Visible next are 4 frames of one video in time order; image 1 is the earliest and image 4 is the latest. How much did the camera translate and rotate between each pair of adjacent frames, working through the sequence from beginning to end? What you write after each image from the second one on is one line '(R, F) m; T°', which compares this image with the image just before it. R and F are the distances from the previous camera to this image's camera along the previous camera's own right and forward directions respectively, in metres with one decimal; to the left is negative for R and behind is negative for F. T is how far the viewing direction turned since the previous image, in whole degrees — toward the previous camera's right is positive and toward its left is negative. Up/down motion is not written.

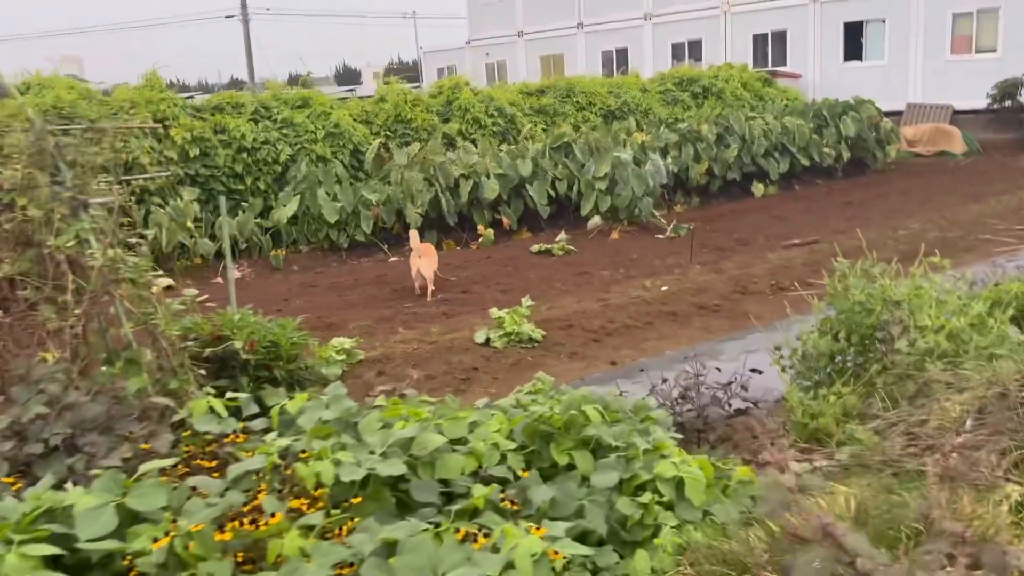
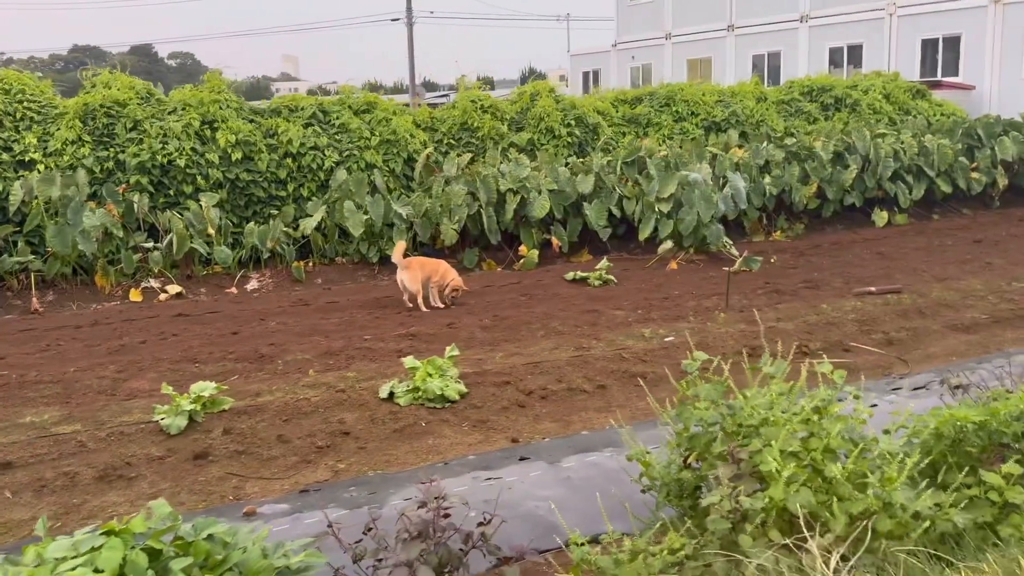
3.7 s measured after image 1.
(+1.4, +1.0) m; -12°
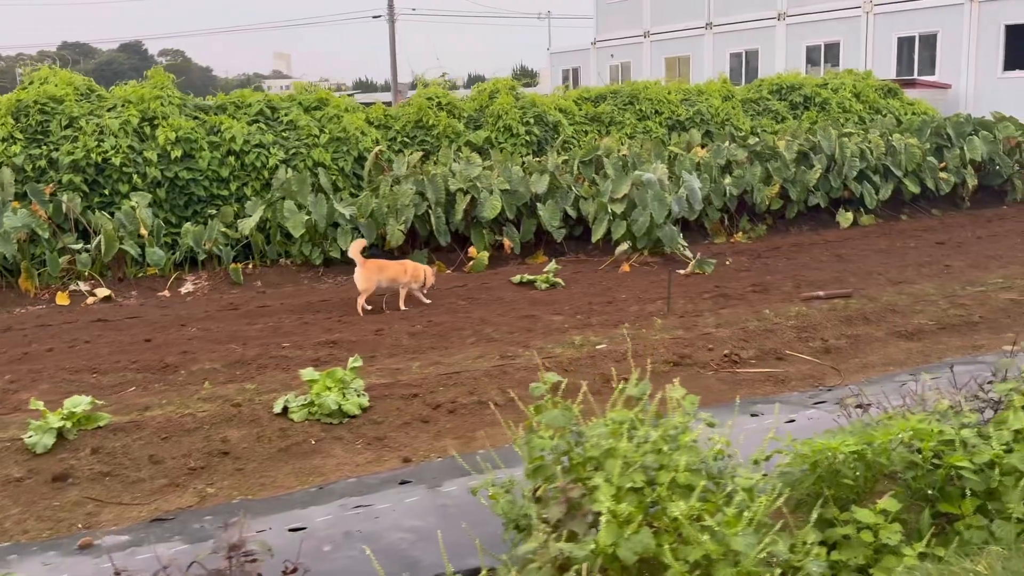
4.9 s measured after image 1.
(+0.5, +0.3) m; +1°
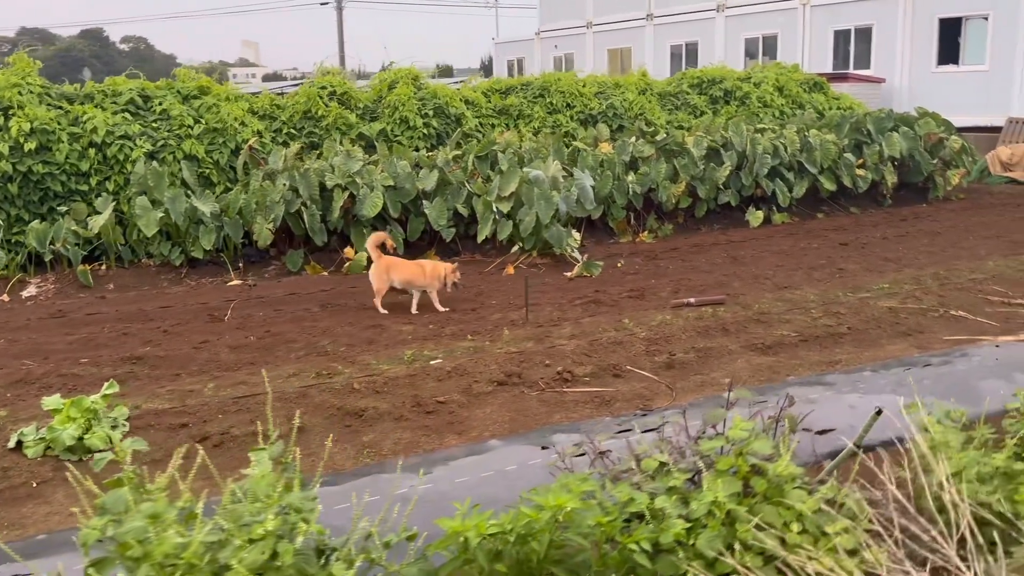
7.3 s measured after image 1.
(+0.9, +0.4) m; +2°
